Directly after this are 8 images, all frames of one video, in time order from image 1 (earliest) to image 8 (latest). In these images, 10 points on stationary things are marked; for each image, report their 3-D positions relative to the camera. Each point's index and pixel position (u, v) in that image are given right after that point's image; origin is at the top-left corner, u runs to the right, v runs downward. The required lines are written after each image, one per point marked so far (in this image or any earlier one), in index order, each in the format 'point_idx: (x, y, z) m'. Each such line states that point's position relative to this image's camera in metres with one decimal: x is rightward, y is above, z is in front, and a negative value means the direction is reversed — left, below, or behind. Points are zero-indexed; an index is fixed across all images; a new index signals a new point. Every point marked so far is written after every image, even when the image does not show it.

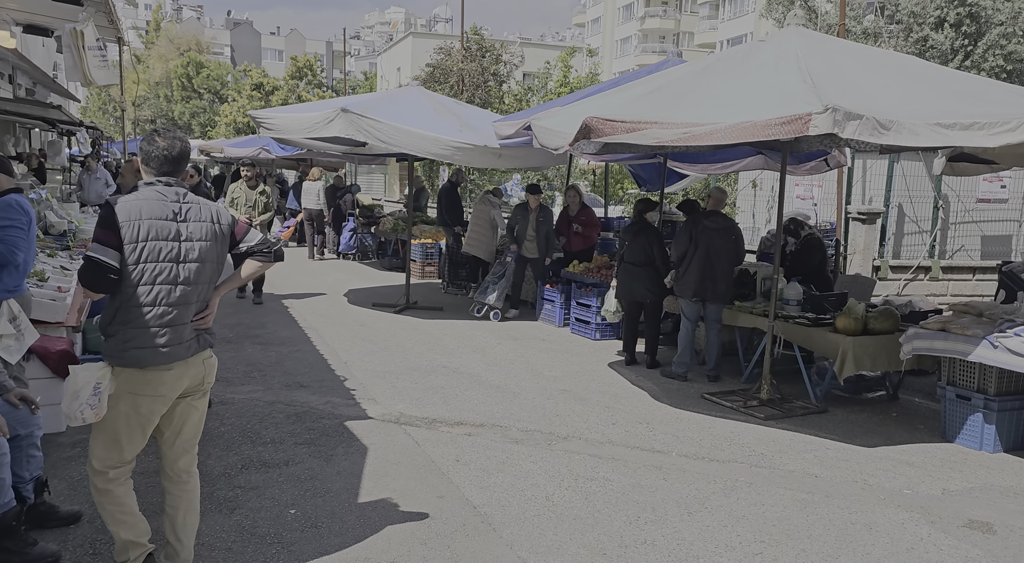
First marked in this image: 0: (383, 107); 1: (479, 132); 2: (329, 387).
0: (-1.4, +1.9, +8.5) m
1: (-0.4, +1.7, +8.6) m
2: (-1.4, -0.8, +6.0) m
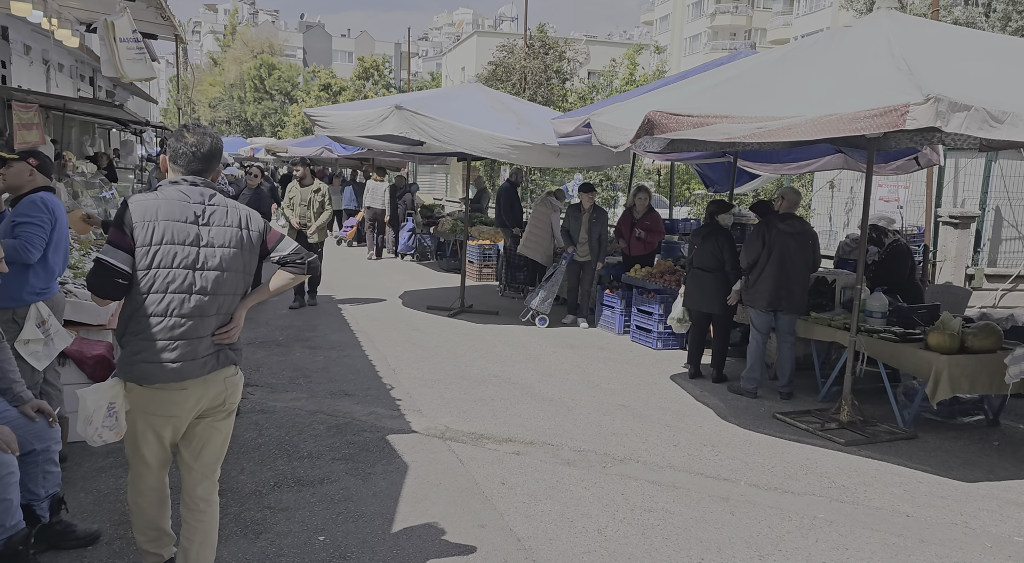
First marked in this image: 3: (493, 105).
0: (-0.8, +1.9, +8.3) m
1: (+0.2, +1.6, +8.3) m
2: (-1.0, -0.8, +5.8) m
3: (-0.2, +1.9, +8.6) m
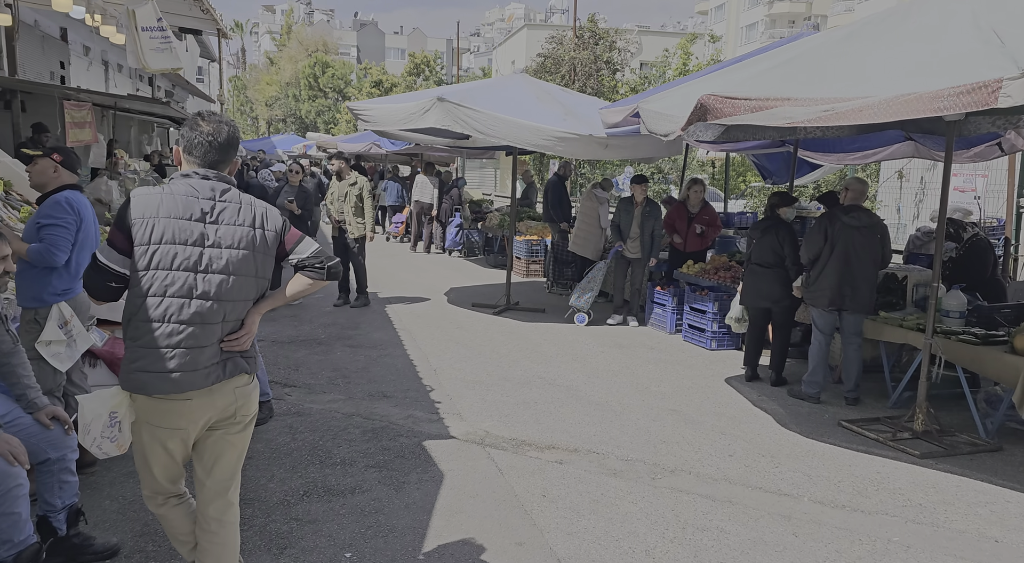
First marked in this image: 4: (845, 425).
0: (-0.3, +1.9, +8.0) m
1: (+0.7, +1.6, +7.9) m
2: (-0.7, -0.8, +5.5) m
3: (+0.3, +2.0, +8.3) m
4: (+2.2, -0.9, +5.1) m
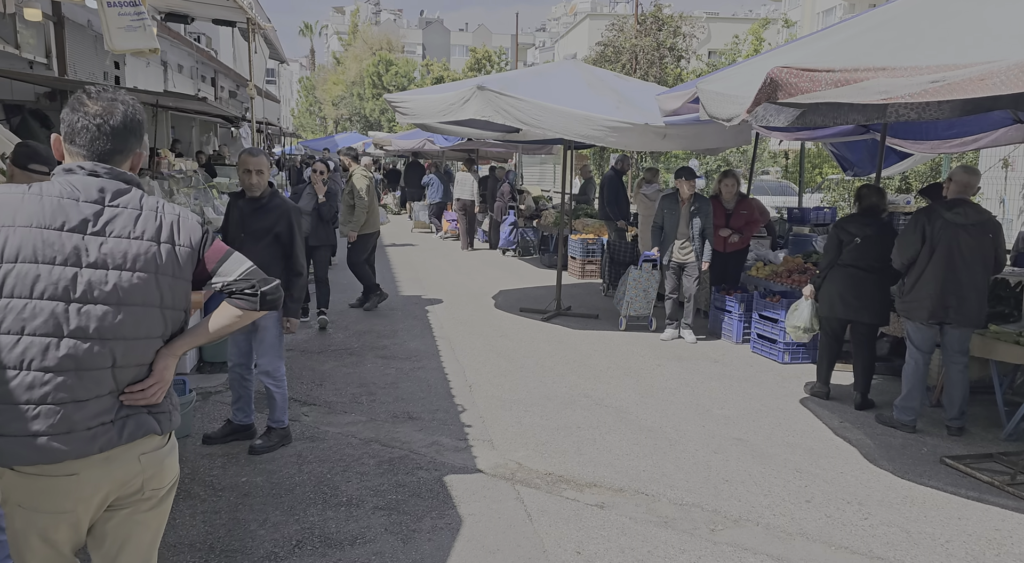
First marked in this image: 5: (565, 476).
0: (+0.2, +1.9, +7.4) m
1: (+1.2, +1.6, +7.2) m
2: (-0.4, -0.9, +4.9) m
3: (+0.8, +1.9, +7.6) m
4: (+2.4, -1.0, +4.3) m
5: (+0.3, -1.0, +4.1) m
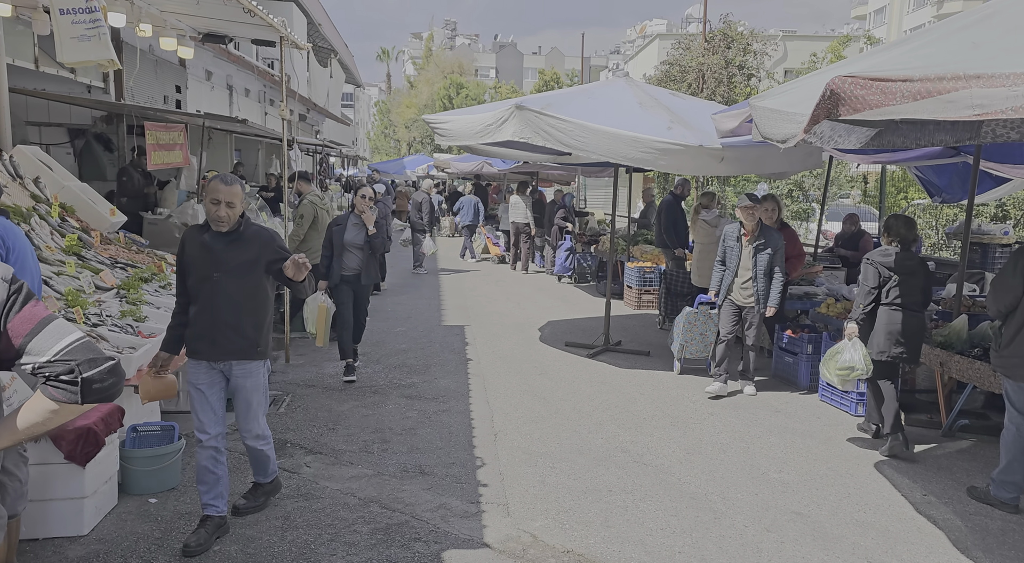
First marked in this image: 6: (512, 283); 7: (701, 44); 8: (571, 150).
0: (+0.5, +1.6, +6.8) m
1: (+1.5, +1.3, +6.6) m
2: (-0.3, -1.1, +4.4) m
3: (+1.2, +1.6, +7.0) m
4: (+2.4, -1.2, +3.5) m
5: (+0.3, -1.2, +3.5) m
6: (0.0, 0.0, +13.1) m
7: (+4.0, +5.0, +16.5) m
8: (+0.5, +1.1, +6.2) m
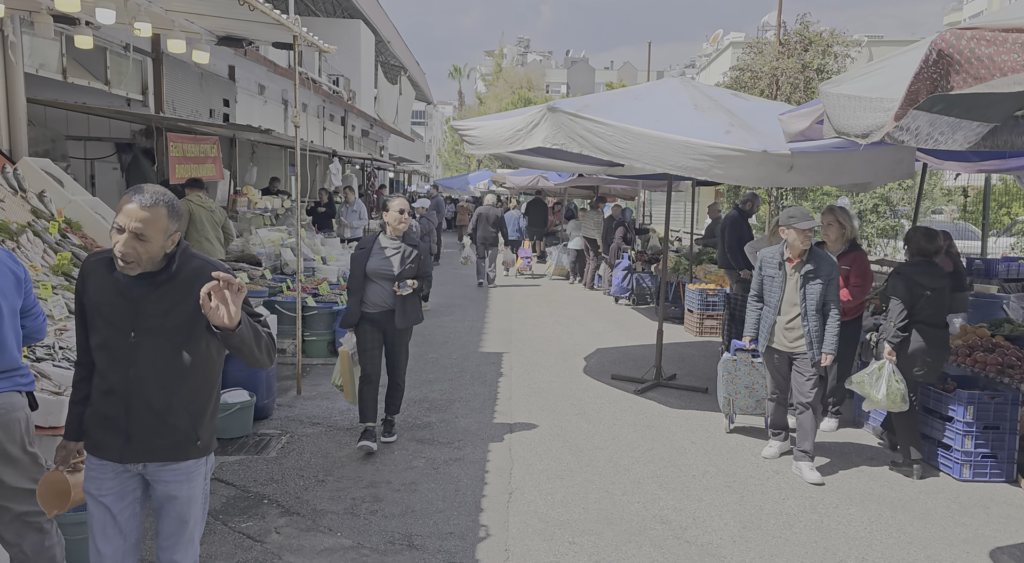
0: (+0.8, +1.4, +6.0) m
1: (+1.8, +1.1, +5.6) m
2: (-0.3, -1.3, +3.6) m
3: (+1.5, +1.4, +6.1) m
4: (+2.4, -1.4, +2.4) m
5: (+0.3, -1.4, +2.7) m
6: (+0.8, -0.3, +12.3) m
7: (+5.2, +4.6, +15.4) m
8: (+0.7, +0.9, +5.4) m
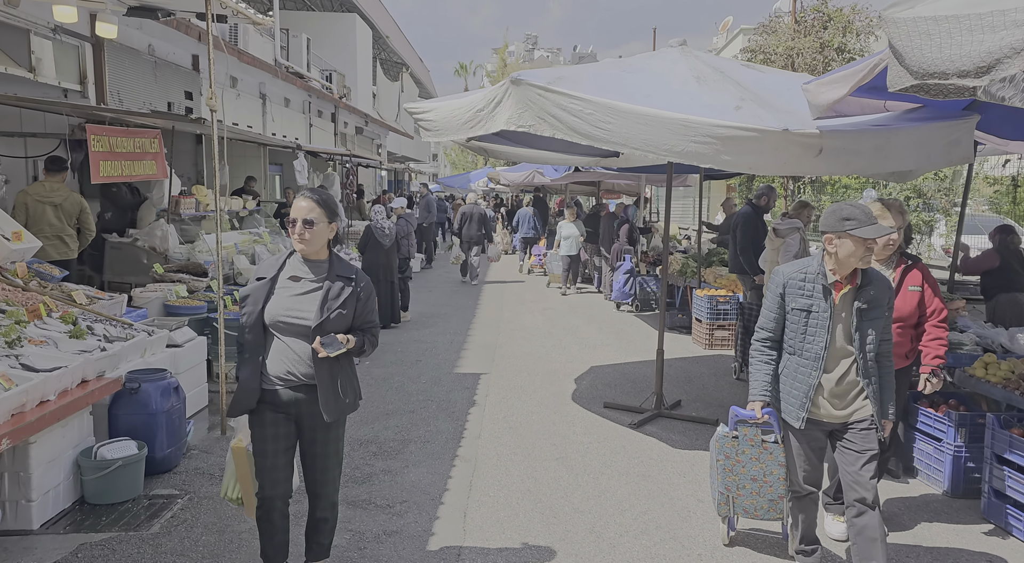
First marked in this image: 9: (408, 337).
0: (+0.6, +1.3, +4.8) m
1: (+1.5, +1.0, +4.5) m
2: (-0.5, -1.4, +2.5) m
3: (+1.2, +1.3, +5.0) m
4: (+2.1, -1.5, +1.3) m
5: (0.0, -1.5, +1.5) m
6: (+0.7, -0.4, +11.1) m
7: (+5.1, +4.6, +14.2) m
8: (+0.4, +0.8, +4.3) m
9: (-1.2, -0.6, +8.8) m
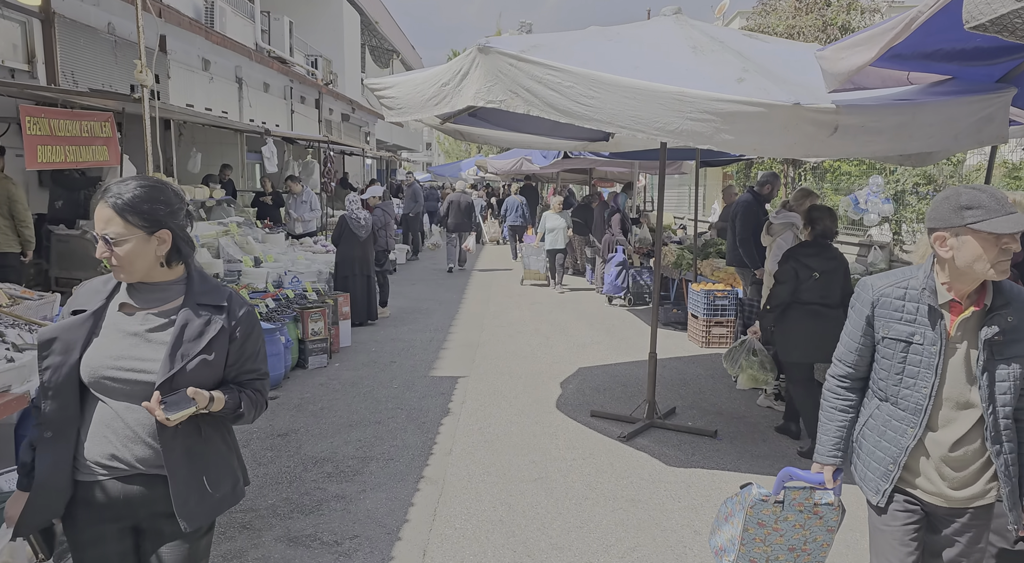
0: (+0.4, +1.3, +4.2) m
1: (+1.4, +1.0, +3.9) m
2: (-0.7, -1.4, +1.9) m
3: (+1.1, +1.3, +4.4) m
4: (+2.0, -1.5, +0.7) m
5: (-0.1, -1.5, +1.0) m
6: (+0.5, -0.3, +10.5) m
7: (+4.8, +4.7, +13.5) m
8: (+0.3, +0.8, +3.7) m
9: (-1.4, -0.6, +8.3) m
